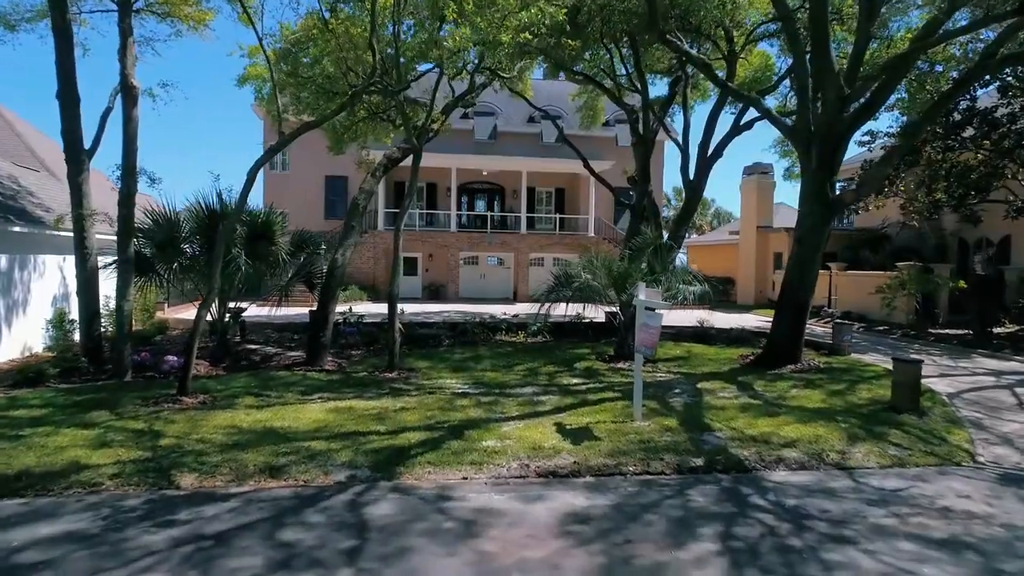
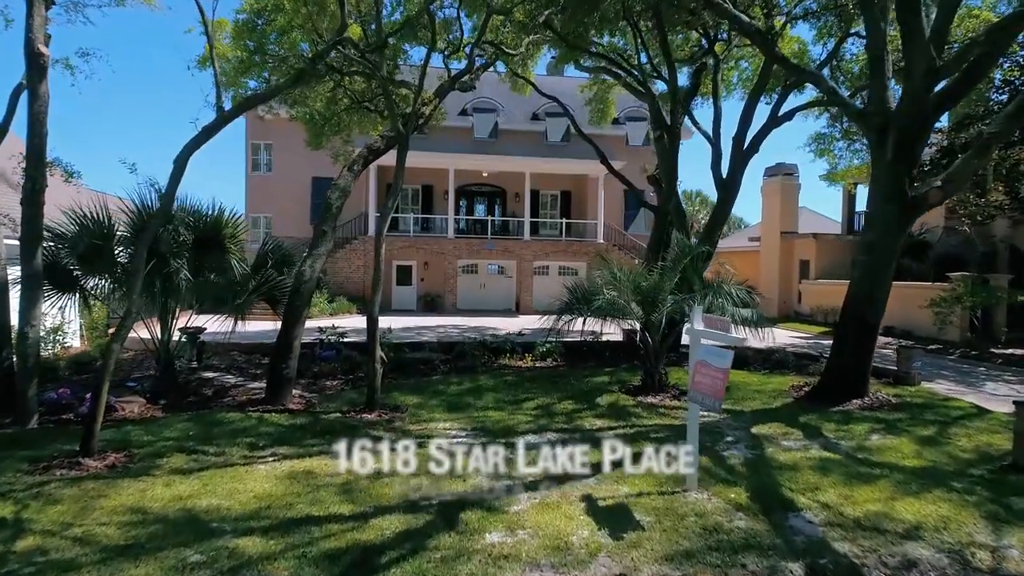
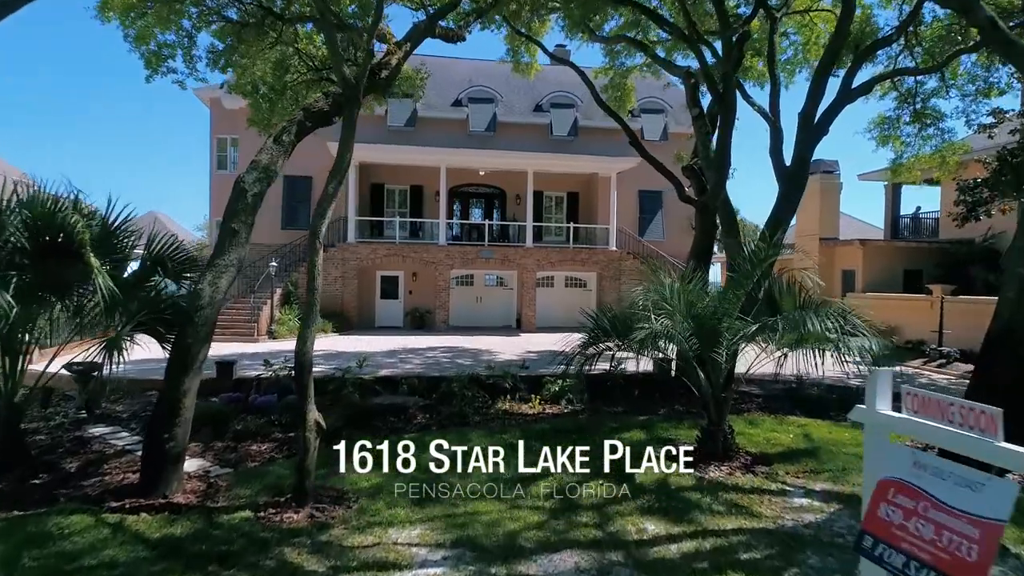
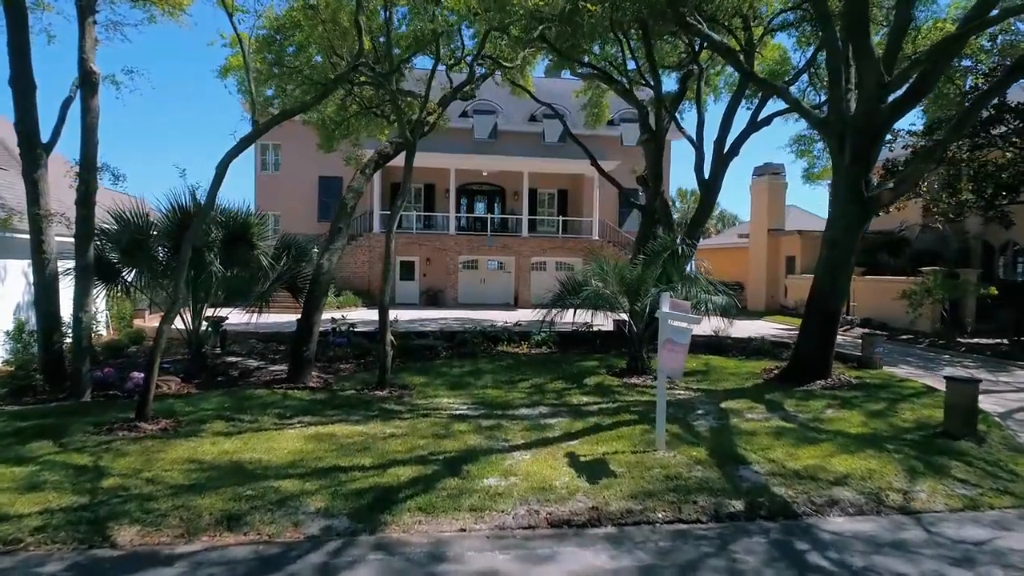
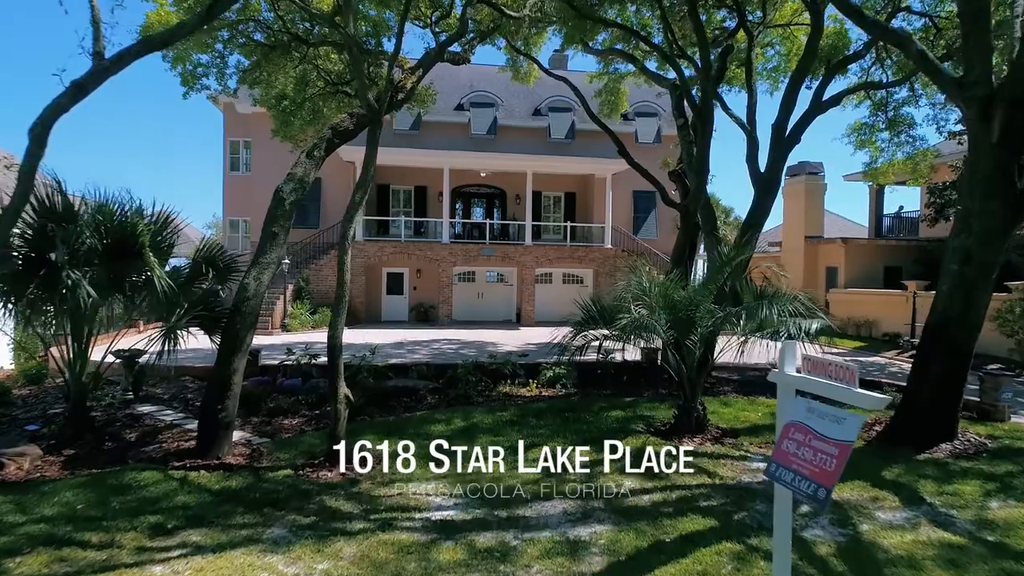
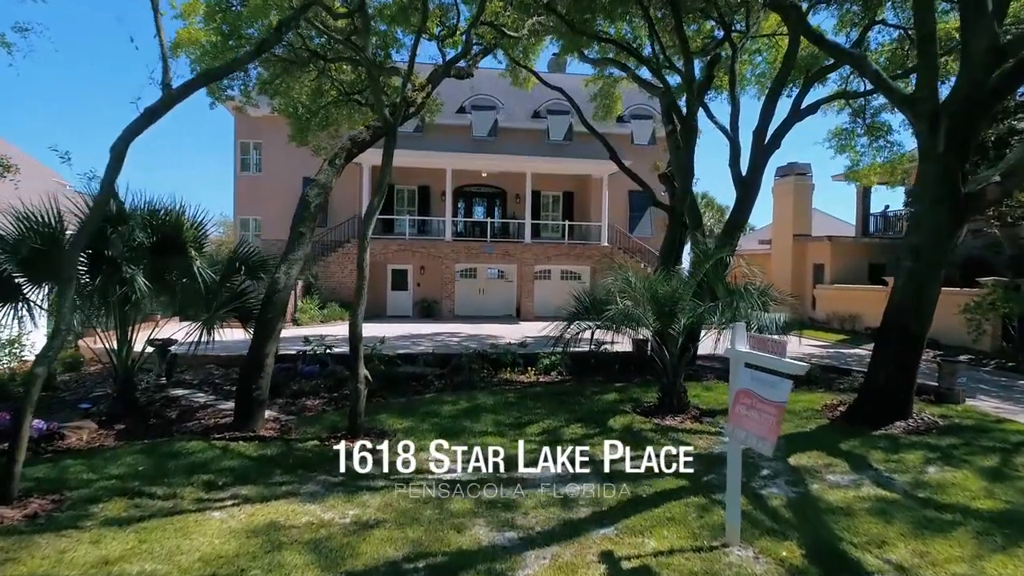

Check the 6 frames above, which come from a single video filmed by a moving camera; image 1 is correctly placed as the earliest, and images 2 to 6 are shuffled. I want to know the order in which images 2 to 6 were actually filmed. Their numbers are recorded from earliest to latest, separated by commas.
4, 2, 6, 5, 3
